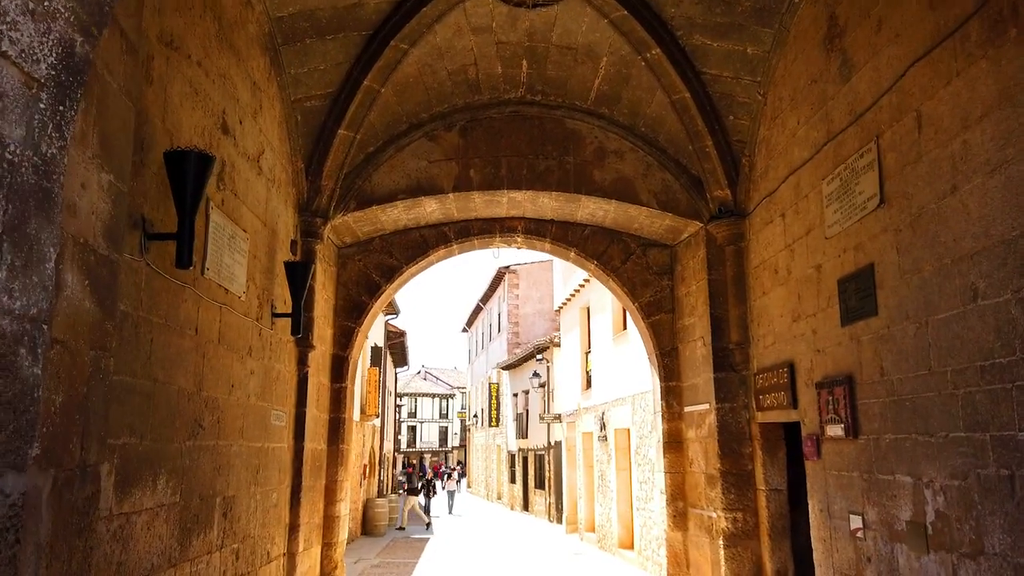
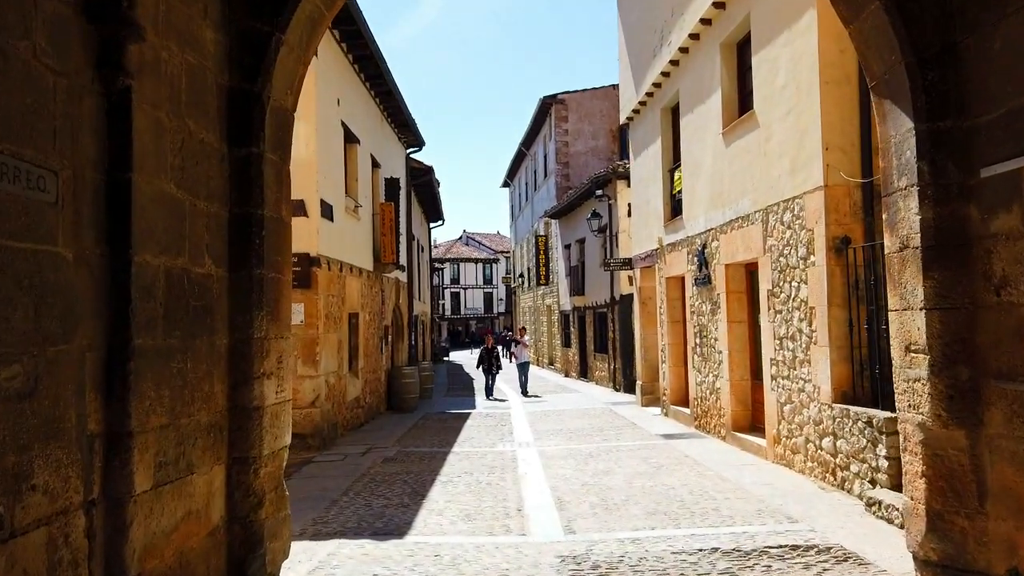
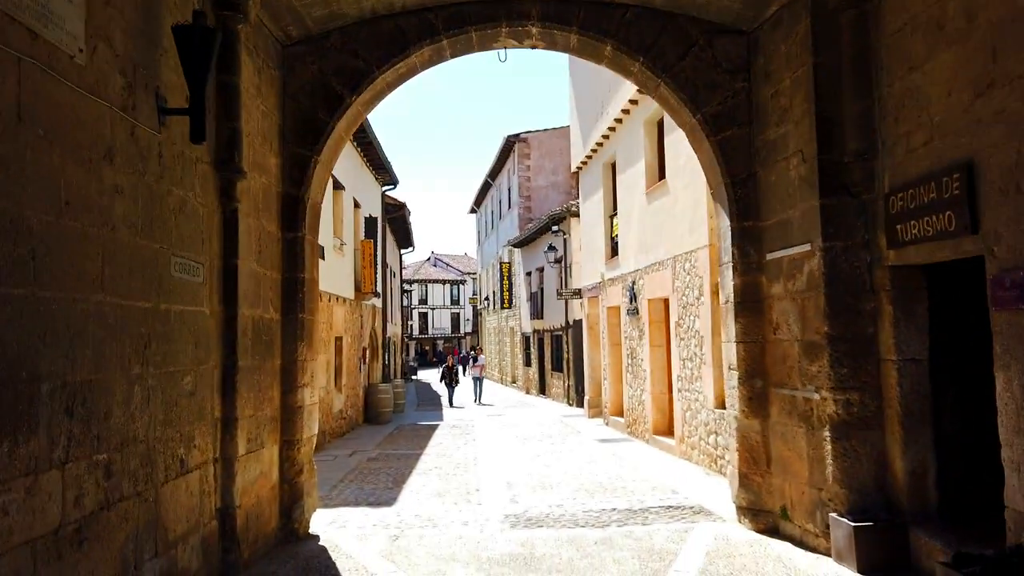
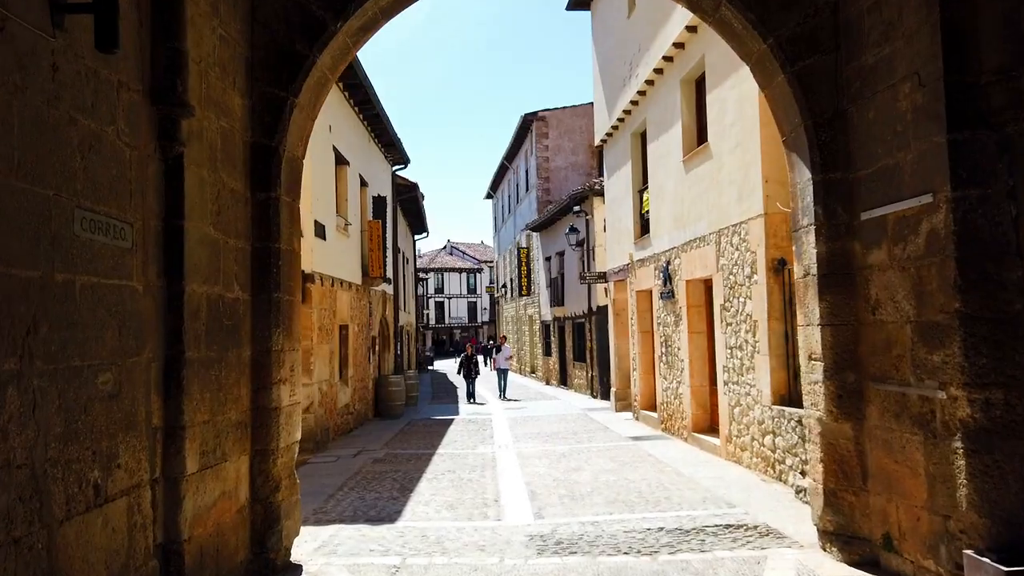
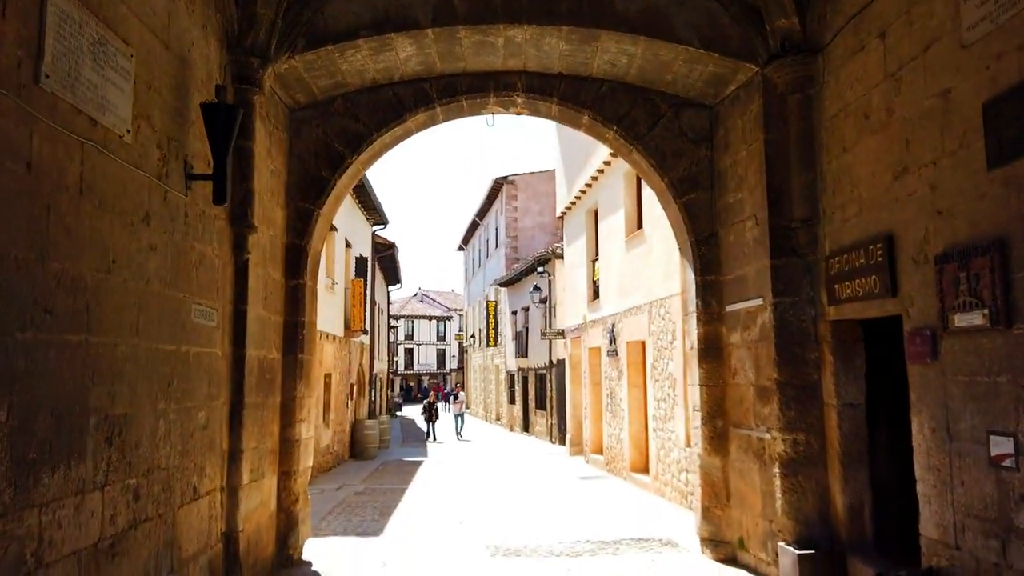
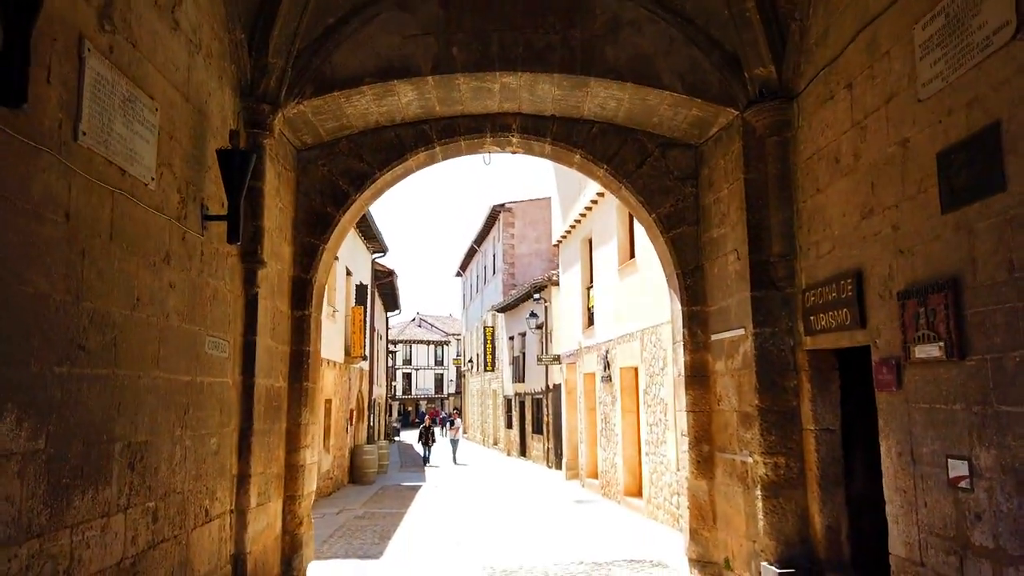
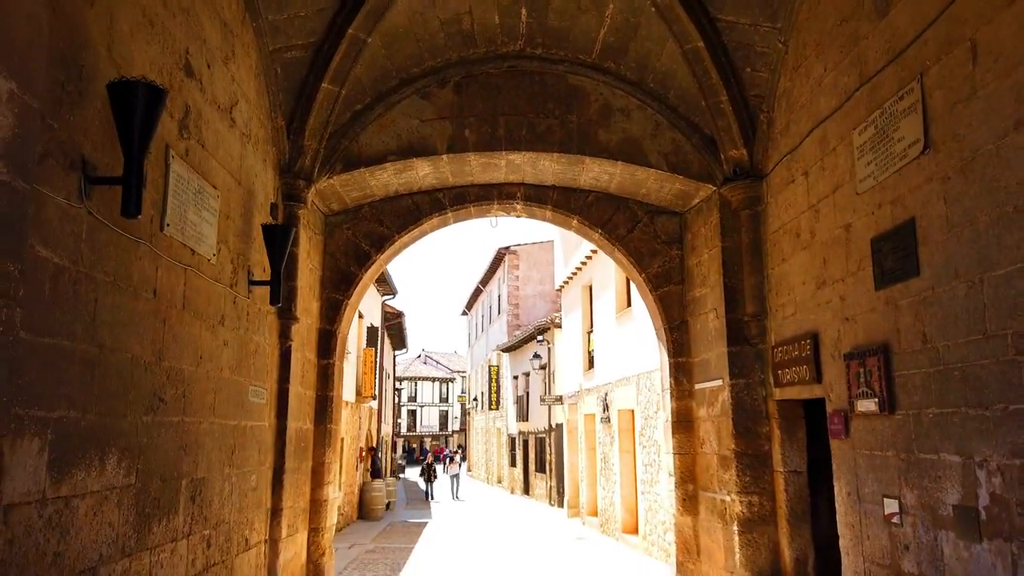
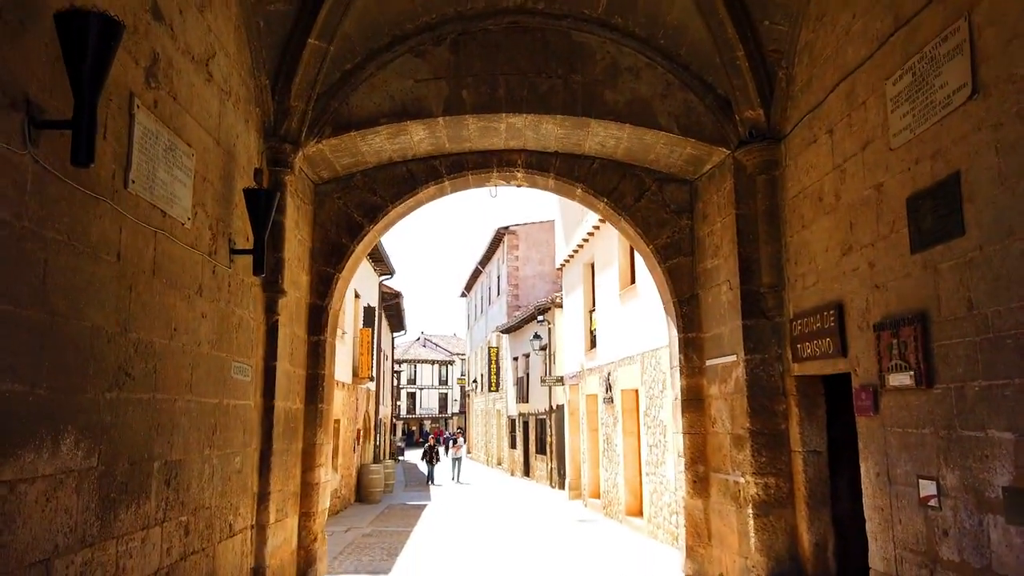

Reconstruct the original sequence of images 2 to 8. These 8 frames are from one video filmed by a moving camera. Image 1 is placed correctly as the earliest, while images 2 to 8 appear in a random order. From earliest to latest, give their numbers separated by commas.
7, 8, 6, 5, 3, 4, 2
